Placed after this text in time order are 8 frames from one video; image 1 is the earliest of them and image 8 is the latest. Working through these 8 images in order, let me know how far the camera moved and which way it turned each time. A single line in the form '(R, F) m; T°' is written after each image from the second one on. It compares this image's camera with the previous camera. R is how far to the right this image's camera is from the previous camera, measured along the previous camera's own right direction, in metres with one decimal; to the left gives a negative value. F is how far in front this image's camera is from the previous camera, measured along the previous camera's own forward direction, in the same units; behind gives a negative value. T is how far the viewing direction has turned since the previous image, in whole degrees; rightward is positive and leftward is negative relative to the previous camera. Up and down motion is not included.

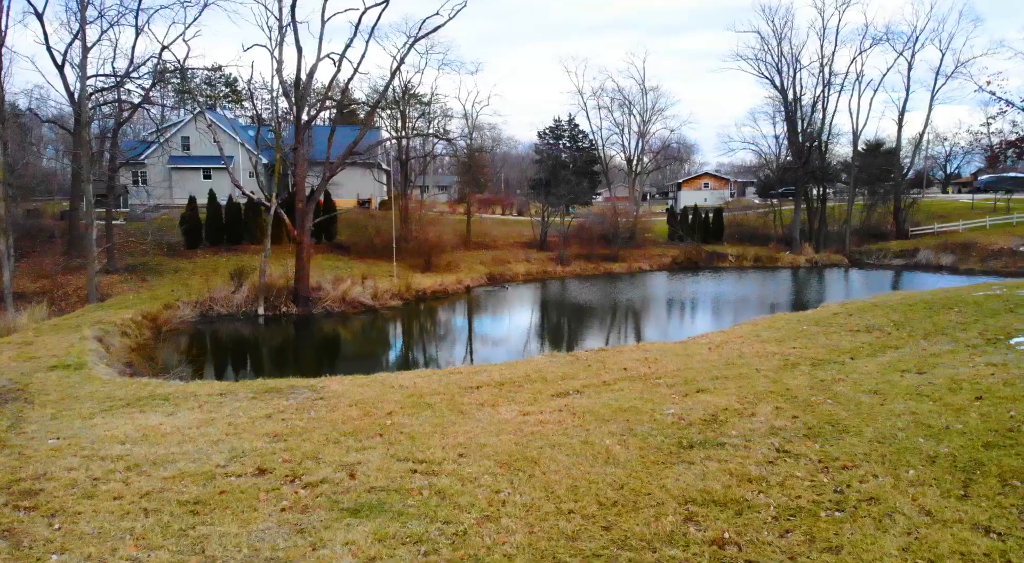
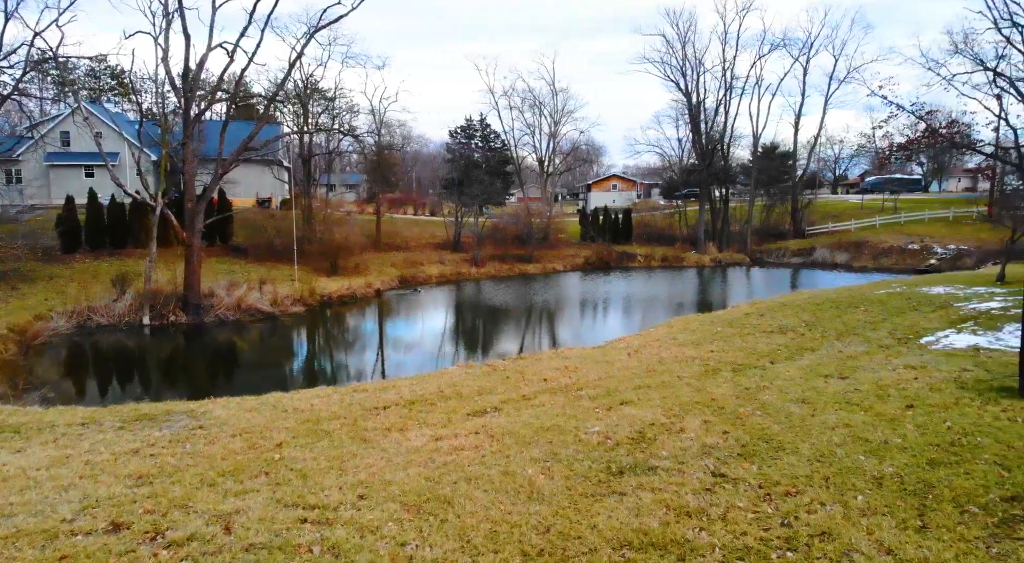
(0.0, +0.9) m; +7°
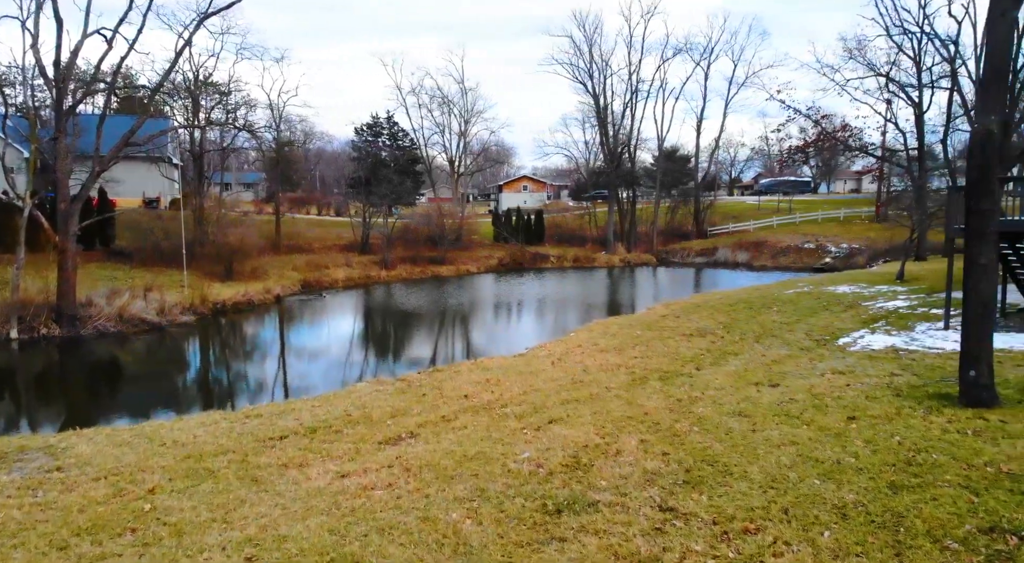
(-0.1, +0.9) m; +7°
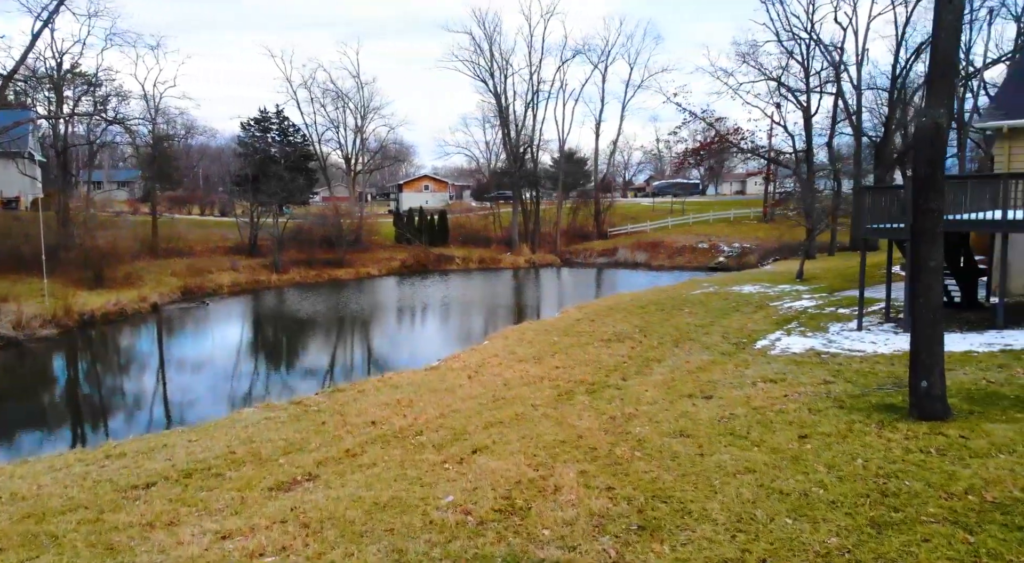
(-0.2, +1.1) m; +8°
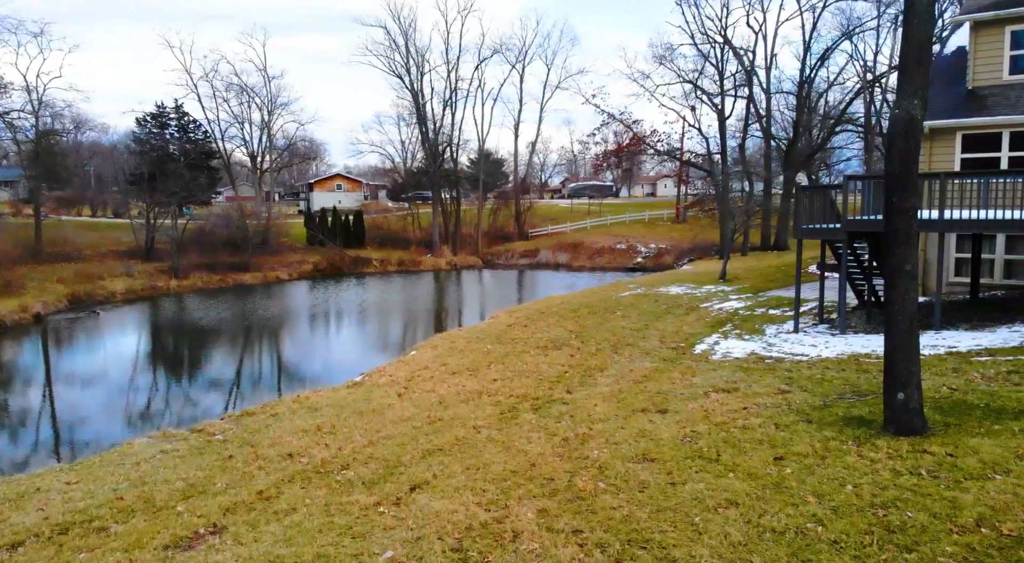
(-0.2, +0.9) m; +7°
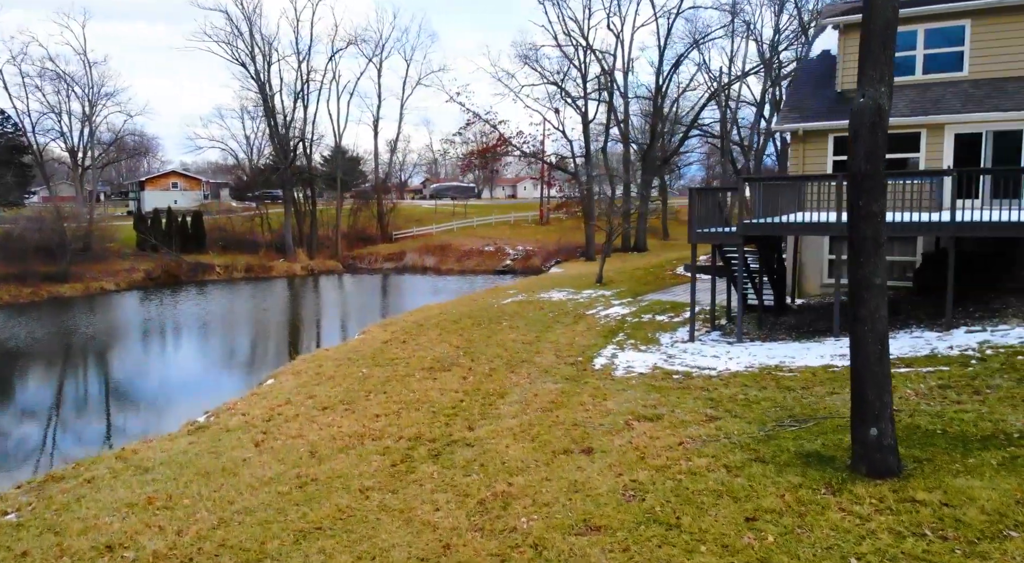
(-0.3, +1.5) m; +11°
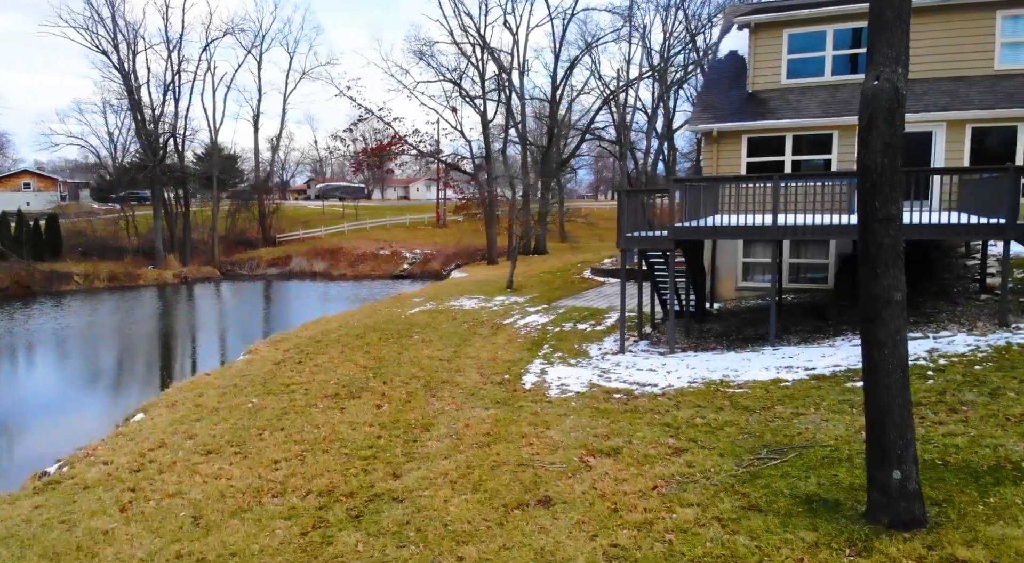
(-0.4, +1.3) m; +9°
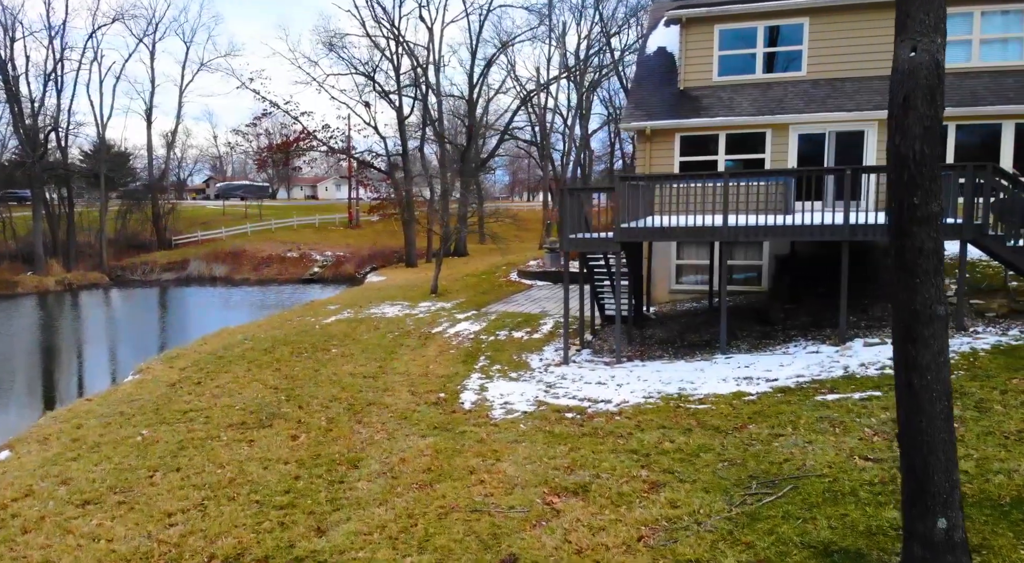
(-0.3, +1.1) m; +7°
